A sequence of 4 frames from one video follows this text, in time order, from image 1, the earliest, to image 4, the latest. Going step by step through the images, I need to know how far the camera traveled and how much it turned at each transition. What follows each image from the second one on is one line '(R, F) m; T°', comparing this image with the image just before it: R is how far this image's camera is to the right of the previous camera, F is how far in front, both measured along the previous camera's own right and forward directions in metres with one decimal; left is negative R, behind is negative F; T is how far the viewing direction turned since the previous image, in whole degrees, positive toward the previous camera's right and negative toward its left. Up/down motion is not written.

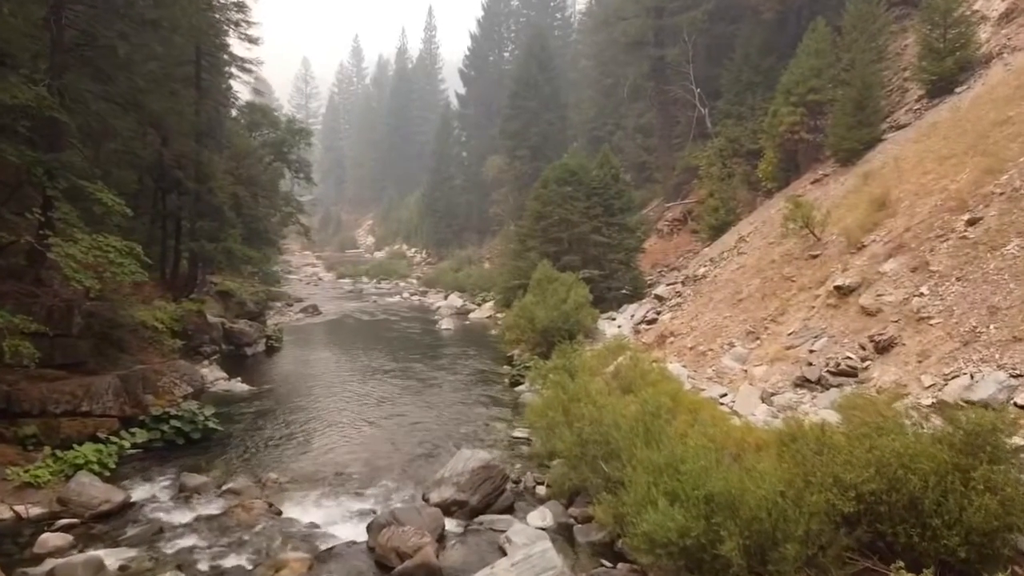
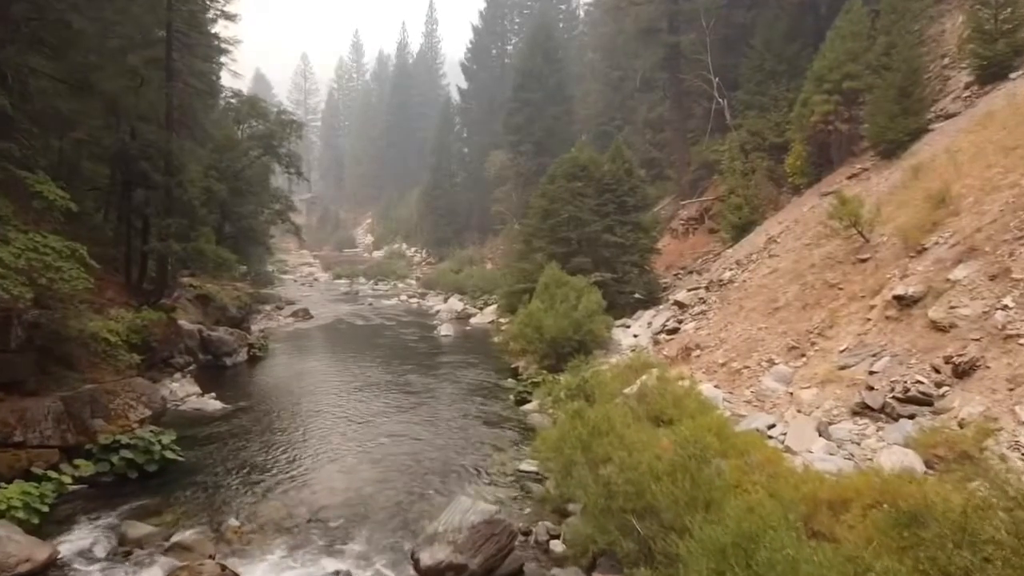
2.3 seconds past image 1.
(-0.1, +2.1) m; 0°
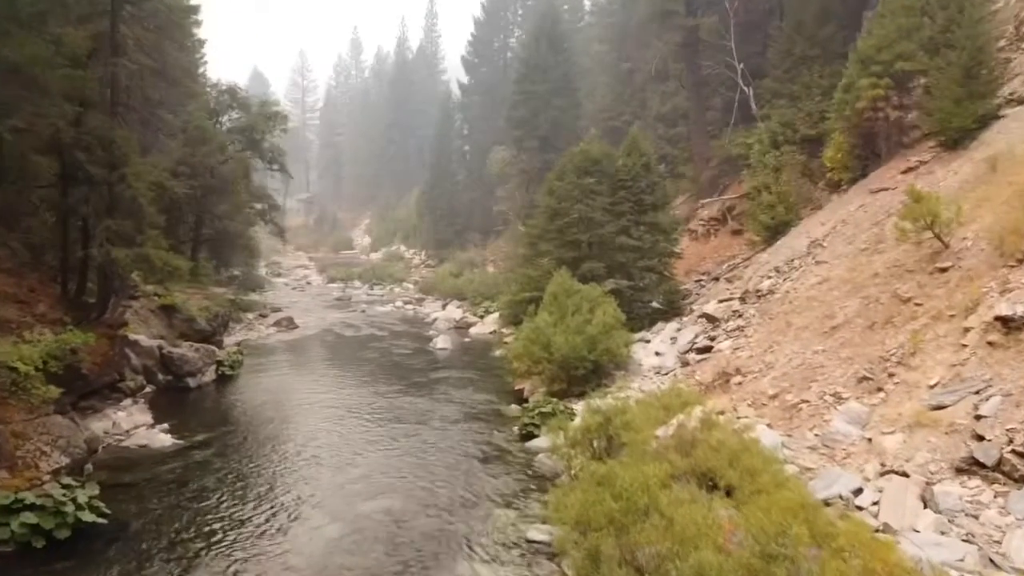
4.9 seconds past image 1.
(-0.1, +2.7) m; 0°
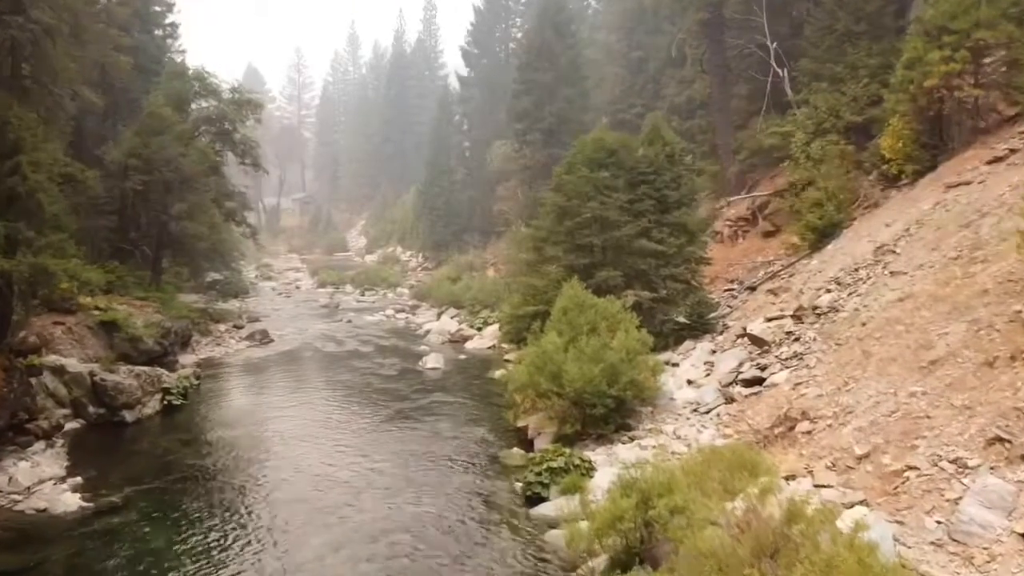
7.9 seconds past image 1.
(0.0, +3.2) m; 0°
